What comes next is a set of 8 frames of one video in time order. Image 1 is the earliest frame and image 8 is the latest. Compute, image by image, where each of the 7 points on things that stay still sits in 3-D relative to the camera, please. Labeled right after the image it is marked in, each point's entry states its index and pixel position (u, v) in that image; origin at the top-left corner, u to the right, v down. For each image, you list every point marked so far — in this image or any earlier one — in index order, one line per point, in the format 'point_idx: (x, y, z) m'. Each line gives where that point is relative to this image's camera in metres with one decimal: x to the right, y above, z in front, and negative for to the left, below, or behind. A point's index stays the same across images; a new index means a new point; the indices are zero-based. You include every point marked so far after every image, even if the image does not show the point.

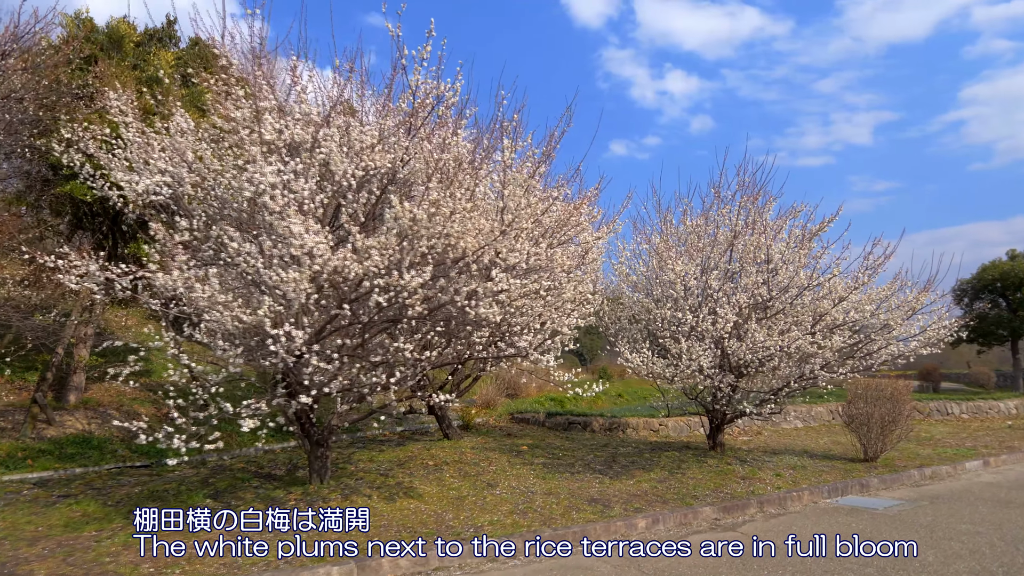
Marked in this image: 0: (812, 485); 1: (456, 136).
0: (+4.3, -2.8, +9.2) m
1: (-0.7, +1.7, +7.3) m
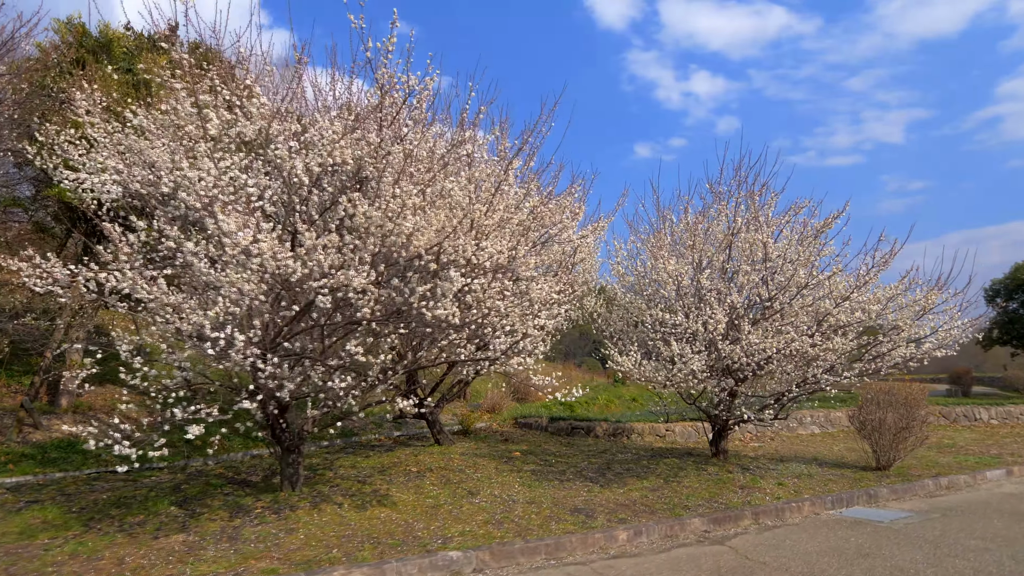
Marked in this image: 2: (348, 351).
0: (+4.1, -2.8, +8.7) m
1: (-0.9, +1.7, +7.0) m
2: (-1.6, -0.6, +5.9) m
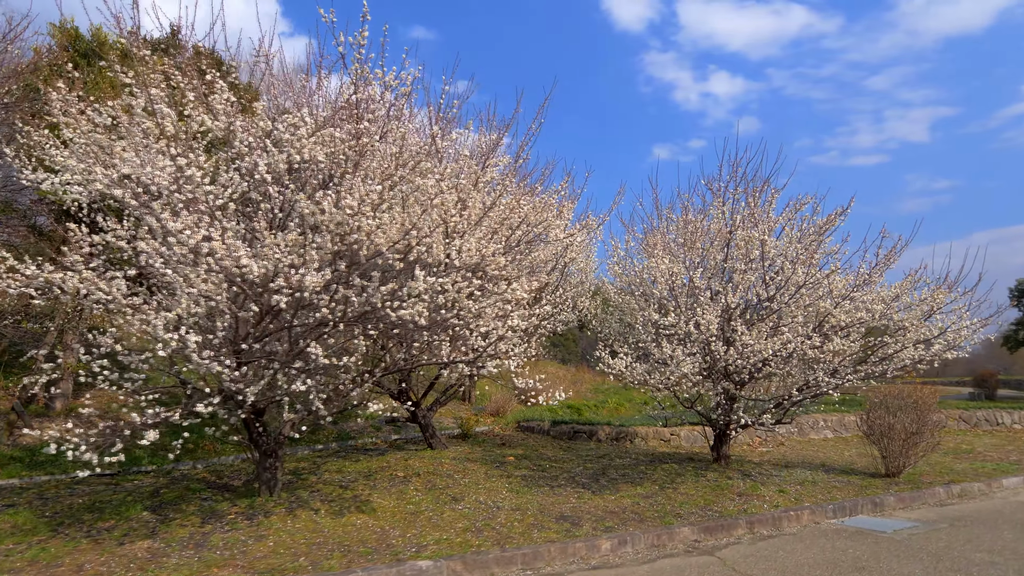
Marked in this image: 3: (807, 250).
0: (+3.9, -2.8, +8.4) m
1: (-1.2, +1.7, +6.8) m
2: (-1.9, -0.6, +5.8) m
3: (+4.0, +0.5, +8.9) m
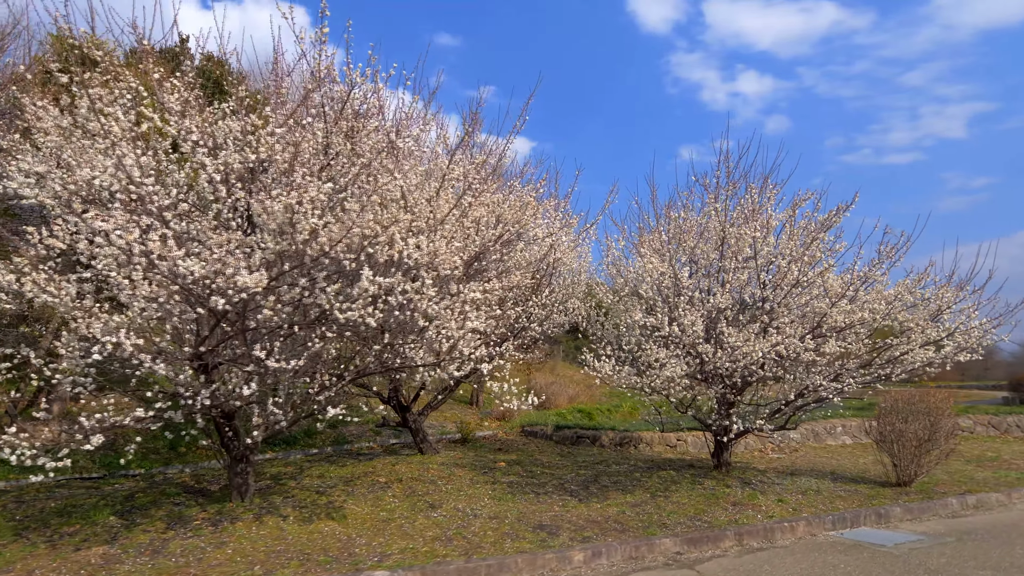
0: (+3.7, -2.8, +8.0) m
1: (-1.5, +1.7, +6.6) m
2: (-2.2, -0.6, +5.6) m
3: (+3.8, +0.5, +8.5) m
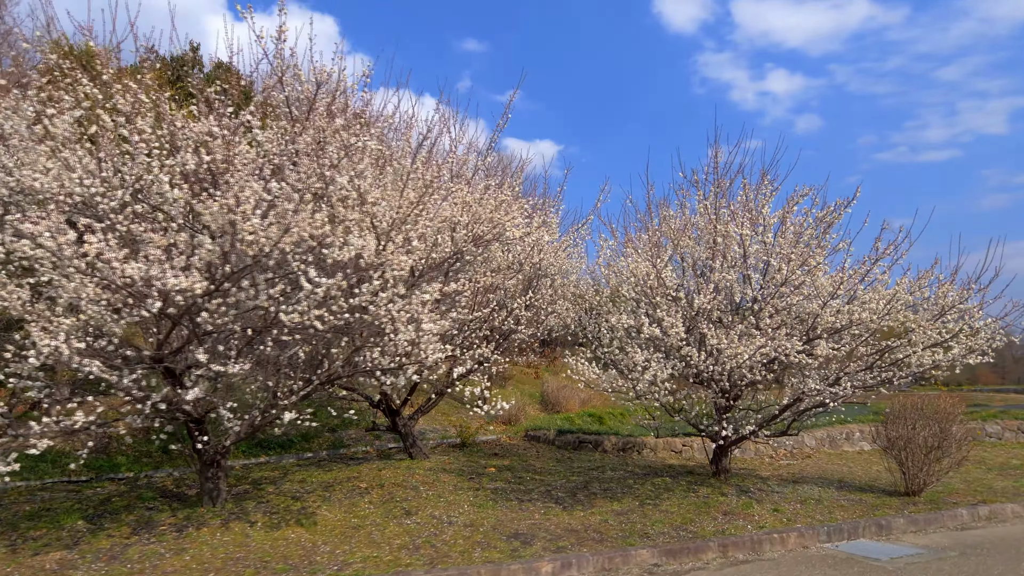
0: (+3.5, -2.8, +7.6) m
1: (-1.8, +1.7, +6.5) m
2: (-2.6, -0.6, +5.5) m
3: (+3.5, +0.5, +8.1) m
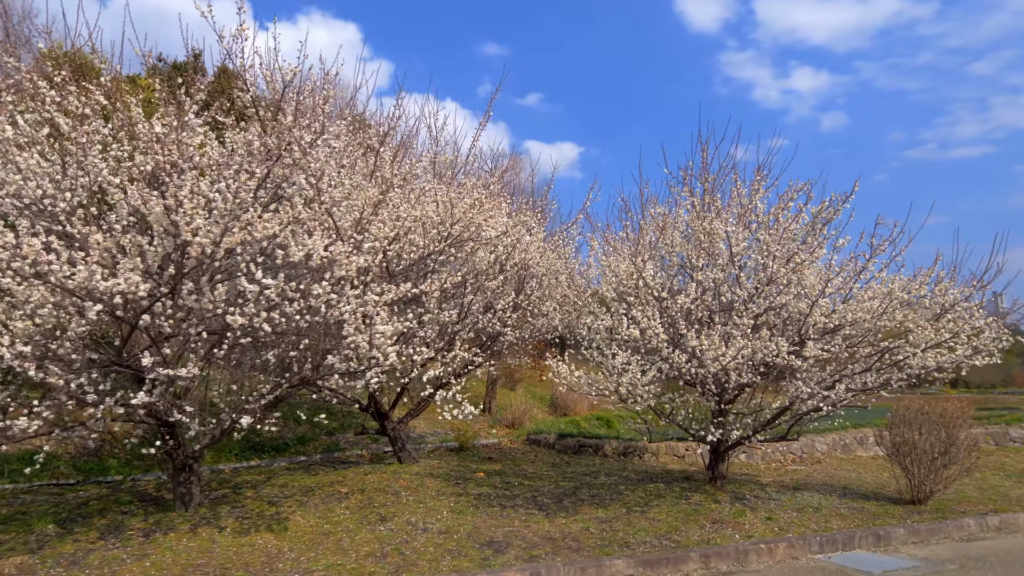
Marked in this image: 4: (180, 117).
0: (+3.3, -2.8, +7.2) m
1: (-2.1, +1.6, +6.4) m
2: (-2.9, -0.6, +5.4) m
3: (+3.3, +0.5, +7.8) m
4: (-2.9, +1.5, +5.6) m
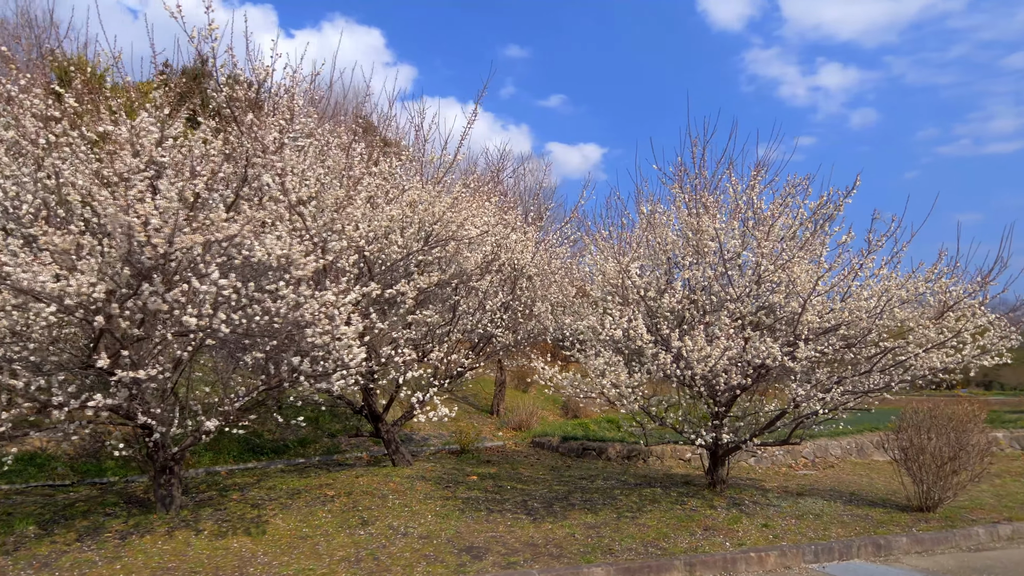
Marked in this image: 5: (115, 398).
0: (+3.1, -2.7, +7.0) m
1: (-2.3, +1.6, +6.3) m
2: (-3.1, -0.6, +5.4) m
3: (+3.1, +0.6, +7.6) m
4: (-3.1, +1.5, +5.5) m
5: (-3.2, -0.9, +5.3) m
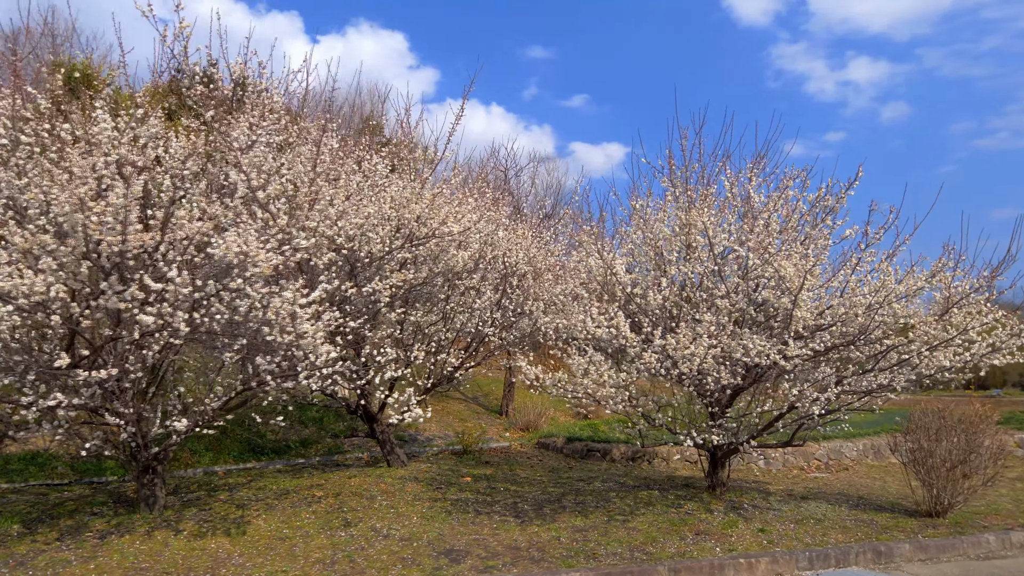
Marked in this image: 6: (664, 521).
0: (+2.9, -2.7, +6.7) m
1: (-2.5, +1.6, +6.3) m
2: (-3.4, -0.6, +5.4) m
3: (+3.0, +0.6, +7.3) m
4: (-3.4, +1.5, +5.5) m
5: (-3.5, -0.9, +5.3) m
6: (+1.8, -2.7, +7.6) m
